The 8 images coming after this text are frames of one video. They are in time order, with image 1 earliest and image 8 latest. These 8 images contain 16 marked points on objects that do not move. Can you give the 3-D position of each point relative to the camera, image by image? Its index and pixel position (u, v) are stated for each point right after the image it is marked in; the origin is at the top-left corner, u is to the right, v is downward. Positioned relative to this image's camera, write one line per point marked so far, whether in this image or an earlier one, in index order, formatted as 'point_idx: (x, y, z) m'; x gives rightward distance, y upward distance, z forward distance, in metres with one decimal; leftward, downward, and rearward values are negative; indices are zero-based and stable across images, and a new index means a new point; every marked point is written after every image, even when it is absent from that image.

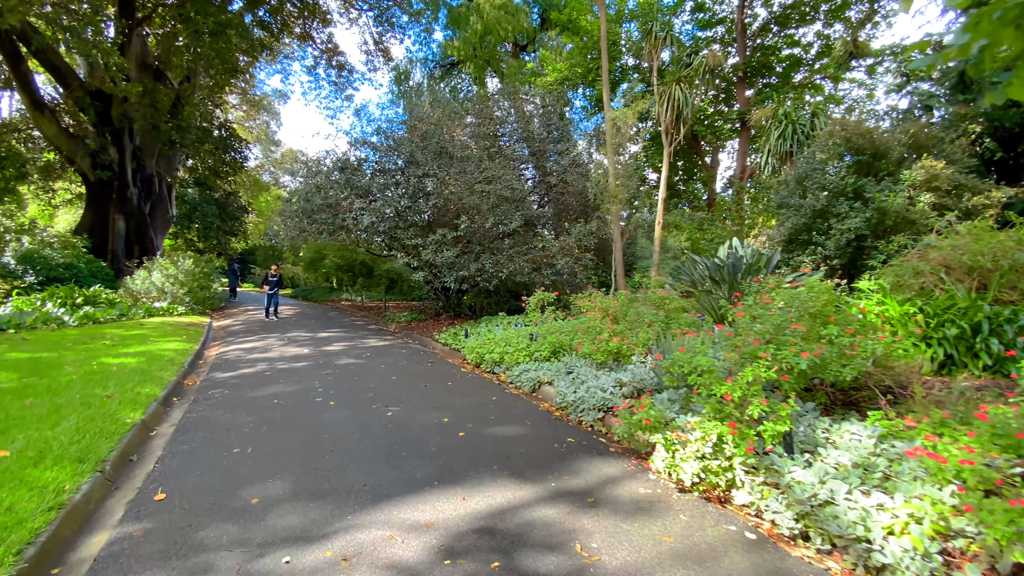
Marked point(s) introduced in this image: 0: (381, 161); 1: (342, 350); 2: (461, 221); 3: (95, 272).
0: (-3.1, +3.0, +11.0) m
1: (-3.1, -1.1, +8.5) m
2: (-1.1, +1.5, +10.2) m
3: (-14.6, +0.6, +16.6) m
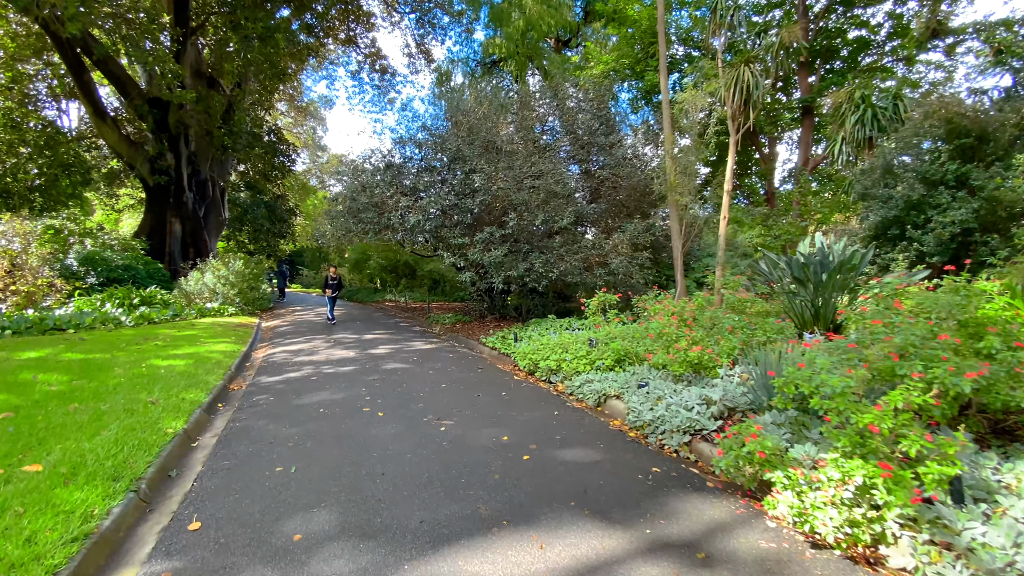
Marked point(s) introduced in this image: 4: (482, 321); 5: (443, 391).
0: (-1.9, +2.9, +10.6) m
1: (-2.1, -1.1, +8.2) m
2: (-0.1, +1.5, +9.7) m
3: (-13.0, +0.5, +17.2) m
4: (-0.8, -0.8, +11.9) m
5: (-0.8, -1.3, +5.8) m
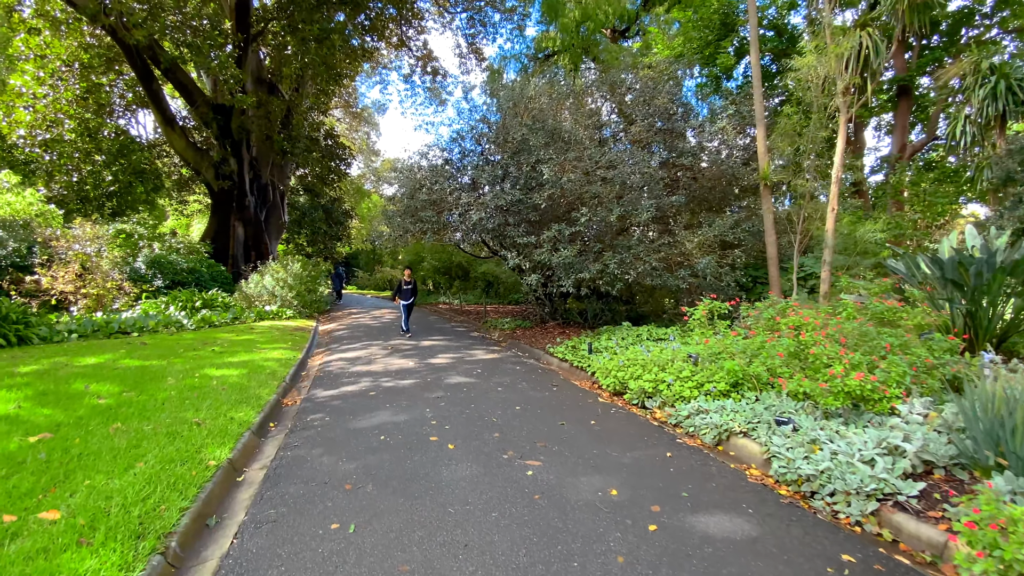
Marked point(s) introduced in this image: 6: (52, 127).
0: (-0.5, +2.9, +9.8) m
1: (-1.0, -1.2, +7.4) m
2: (+1.3, +1.4, +8.7) m
3: (-10.9, +0.4, +17.4) m
4: (+0.8, -0.9, +11.0) m
5: (+0.1, -1.3, +4.9) m
6: (-17.8, +6.2, +18.3) m
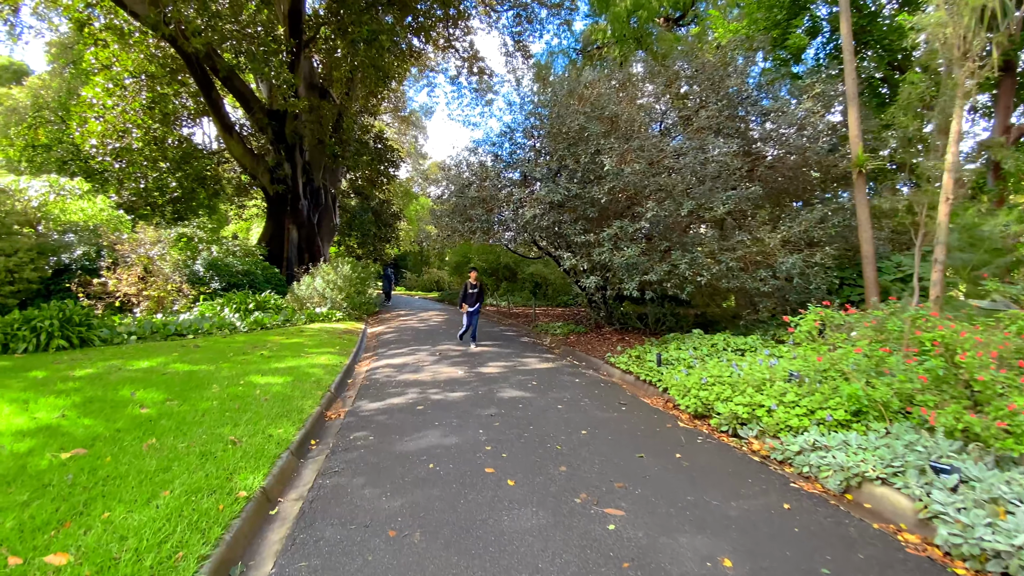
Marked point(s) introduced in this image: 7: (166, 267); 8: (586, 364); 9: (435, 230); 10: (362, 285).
0: (+0.5, +2.8, +9.2) m
1: (-0.1, -1.2, +6.8) m
2: (+2.2, +1.3, +7.9) m
3: (-9.1, +0.4, +17.7) m
4: (+1.9, -1.0, +10.2) m
5: (+0.7, -1.4, +4.2) m
6: (-15.8, +6.1, +19.2) m
7: (-9.4, +0.6, +13.0) m
8: (+1.2, -1.3, +7.8) m
9: (-2.0, +1.5, +12.1) m
10: (-5.6, +0.1, +17.6) m
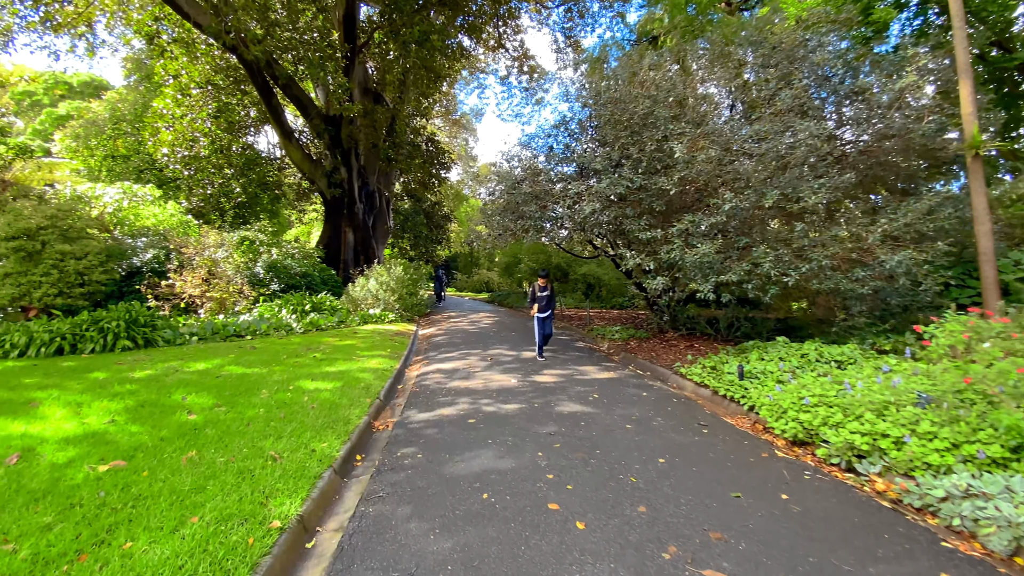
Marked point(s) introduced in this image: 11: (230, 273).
0: (+1.5, +2.8, +8.5) m
1: (+0.6, -1.3, +6.2) m
2: (+3.1, +1.3, +7.1) m
3: (-7.1, +0.3, +18.0) m
4: (+3.1, -1.0, +9.4) m
5: (+1.2, -1.4, +3.6) m
6: (-13.7, +6.1, +20.2) m
7: (-8.0, +0.5, +13.3) m
8: (+2.1, -1.3, +7.1) m
9: (-0.6, +1.4, +11.6) m
10: (-3.7, +0.1, +17.6) m
11: (-7.9, +0.4, +13.3) m
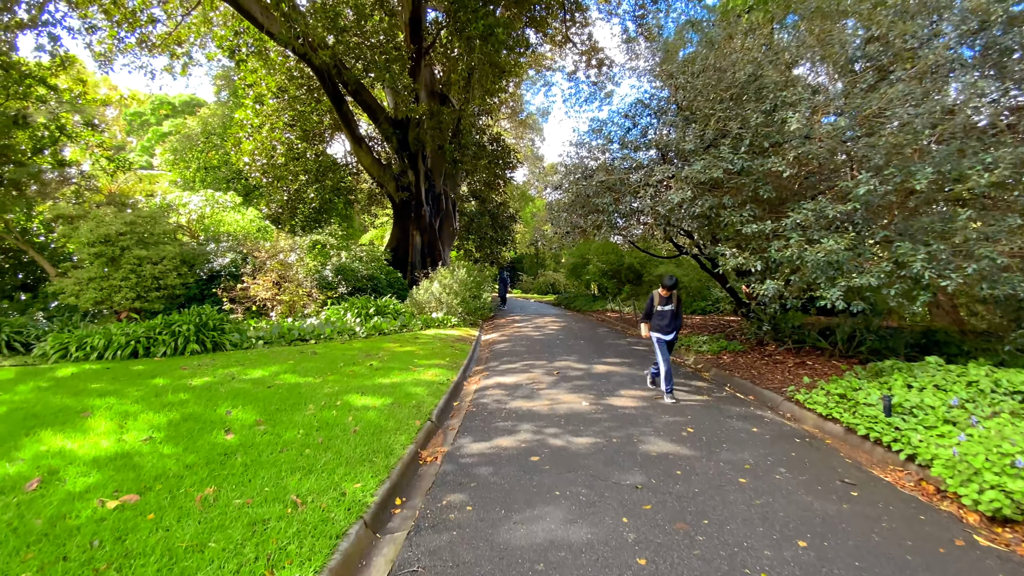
0: (+2.7, +2.7, +7.3) m
1: (+1.4, -1.3, +5.2) m
2: (+4.0, +1.2, +5.7) m
3: (-4.6, +0.2, +18.0) m
4: (+4.3, -1.1, +8.0) m
5: (+1.6, -1.5, +2.5) m
6: (-10.8, +6.0, +21.1) m
7: (-6.1, +0.4, +13.4) m
8: (+3.0, -1.4, +5.9) m
9: (+0.9, +1.4, +10.7) m
10: (-1.2, 0.0, +17.0) m
11: (-6.1, +0.3, +13.4) m
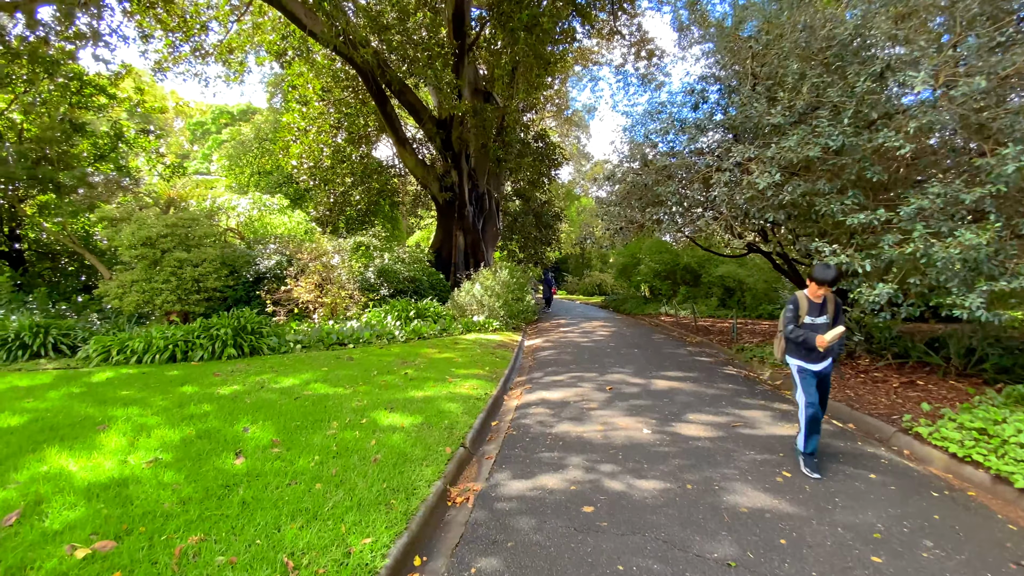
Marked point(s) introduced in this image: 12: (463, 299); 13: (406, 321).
0: (+3.3, +2.7, +6.3) m
1: (+1.9, -1.4, +4.2) m
2: (+4.4, +1.2, +4.5) m
3: (-2.9, +0.1, +17.6) m
4: (+5.0, -1.1, +6.7) m
5: (+1.8, -1.5, +1.6) m
6: (-8.8, +5.9, +21.2) m
7: (-4.8, +0.4, +13.2) m
8: (+3.5, -1.4, +4.8) m
9: (+1.9, +1.3, +9.8) m
10: (+0.4, -0.1, +16.3) m
11: (-4.8, +0.3, +13.2) m
12: (-1.5, -0.3, +14.3) m
13: (-2.9, -0.9, +12.6) m
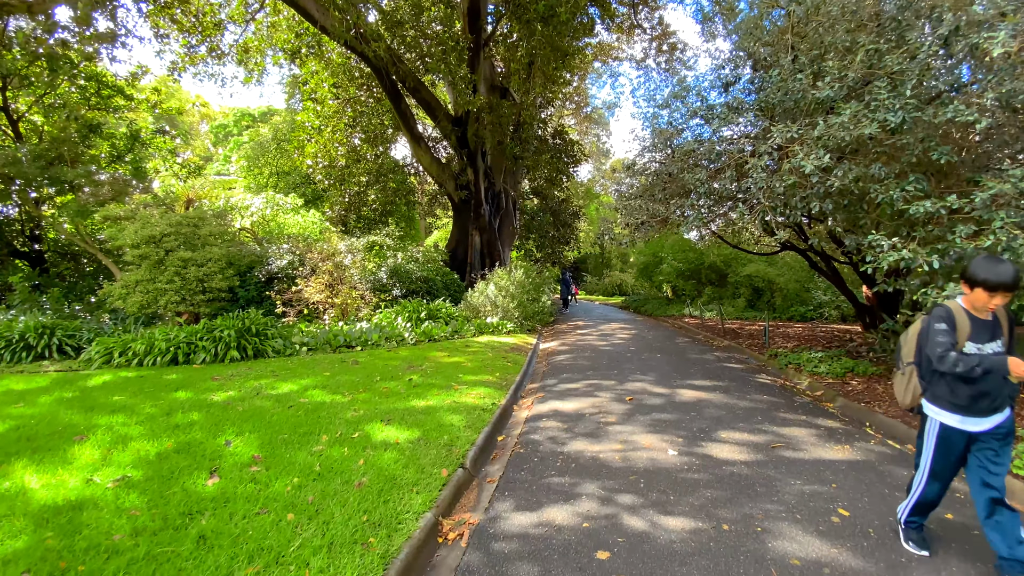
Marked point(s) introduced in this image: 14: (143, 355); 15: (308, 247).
0: (+3.4, +2.7, +5.6) m
1: (+1.9, -1.4, +3.6) m
2: (+4.5, +1.2, +3.8) m
3: (-2.3, +0.1, +17.2) m
4: (+5.1, -1.1, +6.0) m
5: (+1.7, -1.5, +1.0) m
6: (-8.0, +5.9, +21.1) m
7: (-4.4, +0.4, +12.9) m
8: (+3.6, -1.4, +4.1) m
9: (+2.2, +1.3, +9.2) m
10: (+0.9, -0.1, +15.8) m
11: (-4.4, +0.3, +12.8) m
12: (-1.0, -0.4, +13.8) m
13: (-2.5, -0.9, +12.2) m
14: (-6.4, -1.2, +8.2) m
15: (-5.6, +1.1, +13.0) m
